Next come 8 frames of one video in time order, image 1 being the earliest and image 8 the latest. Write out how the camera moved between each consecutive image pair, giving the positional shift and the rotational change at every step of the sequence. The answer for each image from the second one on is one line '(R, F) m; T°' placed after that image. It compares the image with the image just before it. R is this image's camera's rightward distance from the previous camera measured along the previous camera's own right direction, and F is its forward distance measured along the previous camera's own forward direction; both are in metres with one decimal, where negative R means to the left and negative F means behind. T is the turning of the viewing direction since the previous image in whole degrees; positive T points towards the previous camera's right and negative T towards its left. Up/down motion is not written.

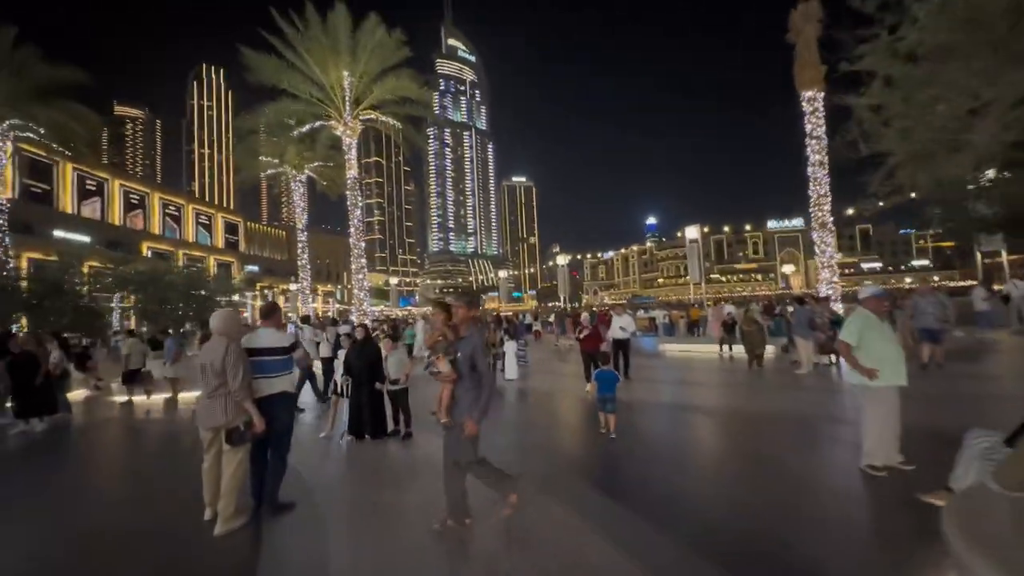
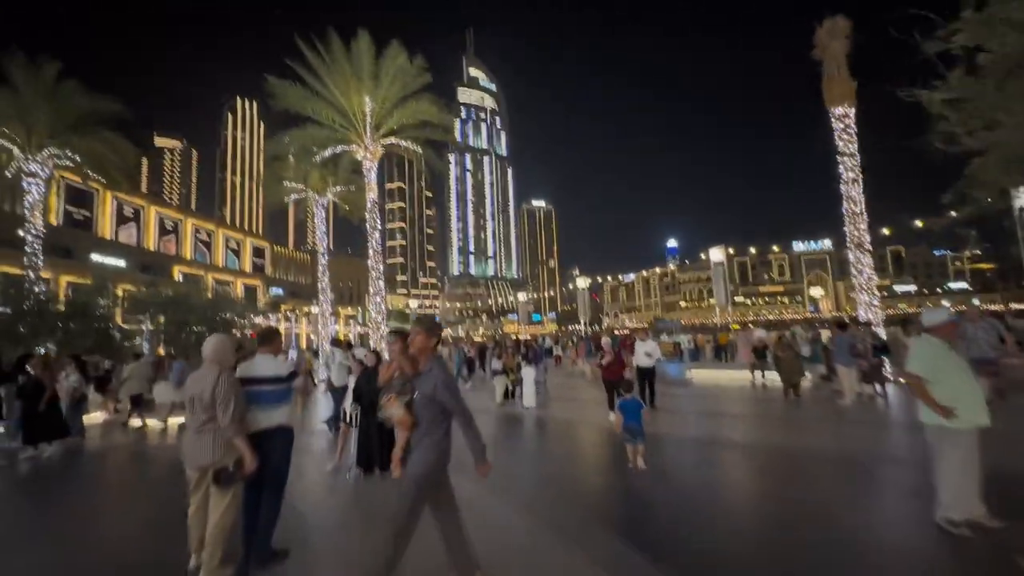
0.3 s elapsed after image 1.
(0.0, +0.3) m; -2°
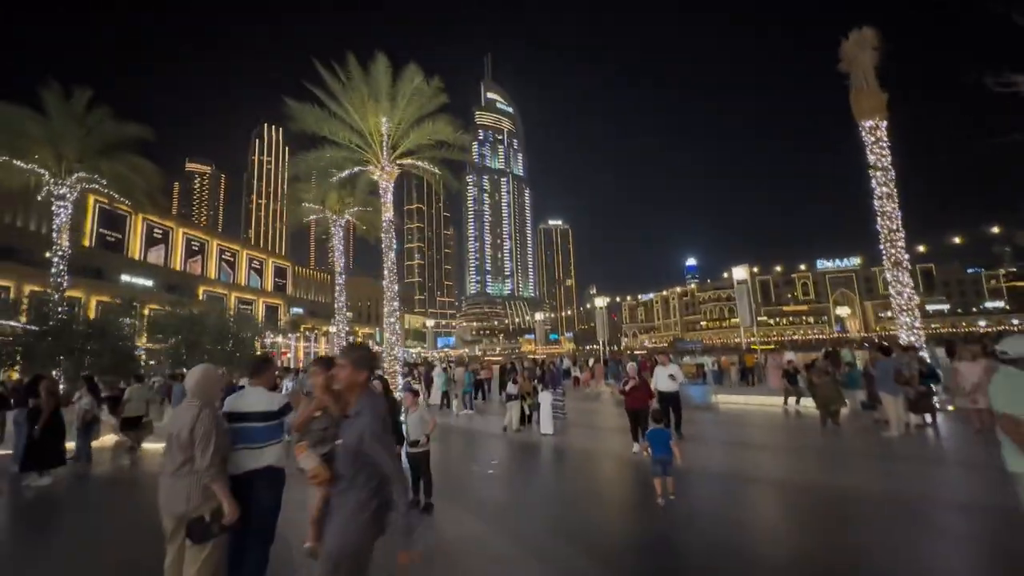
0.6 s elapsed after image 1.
(0.0, +0.4) m; -2°
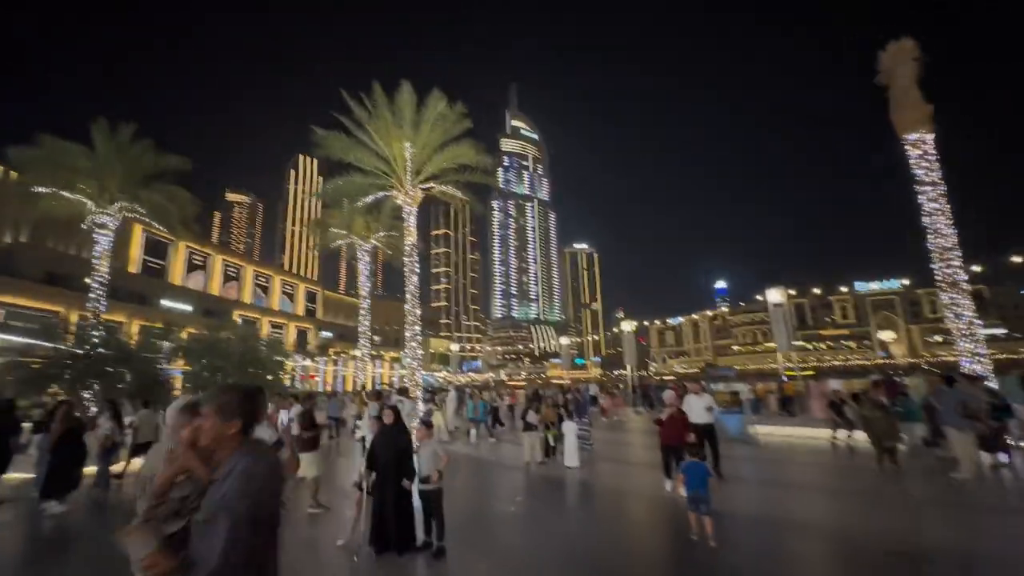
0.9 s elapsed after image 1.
(+0.1, +0.4) m; -3°
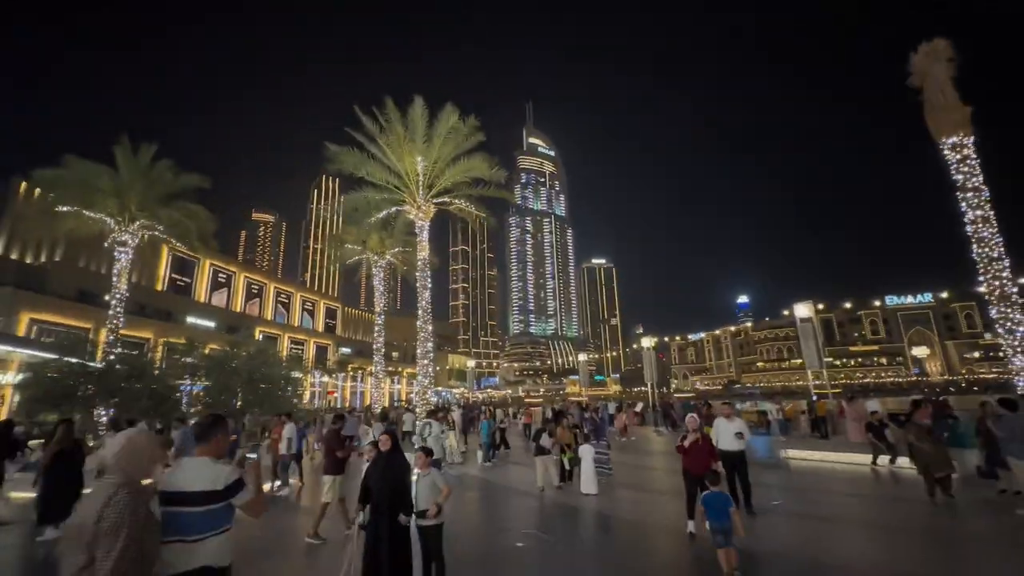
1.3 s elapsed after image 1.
(+0.1, +0.5) m; -2°
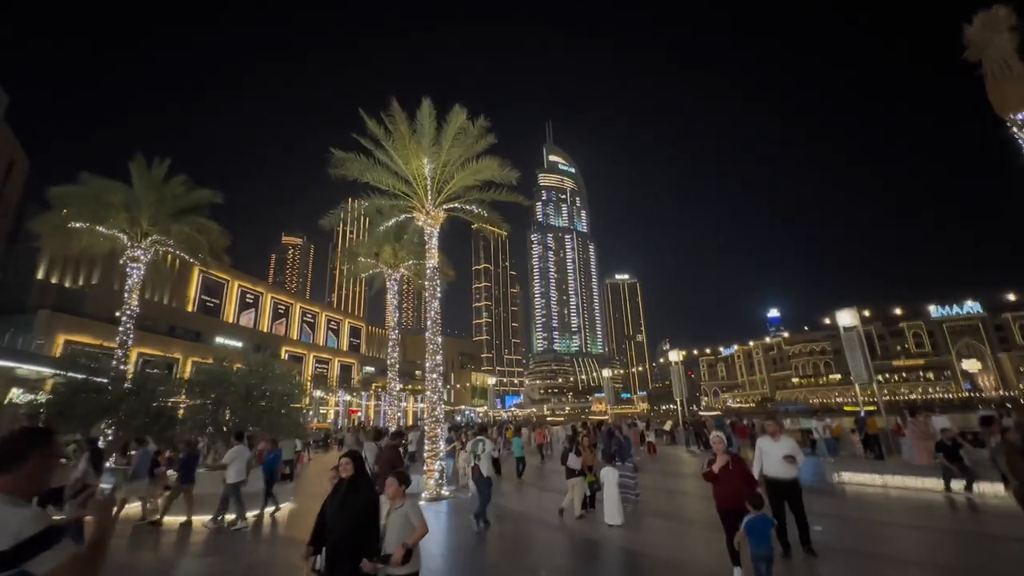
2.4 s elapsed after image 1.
(+0.3, +1.1) m; -3°
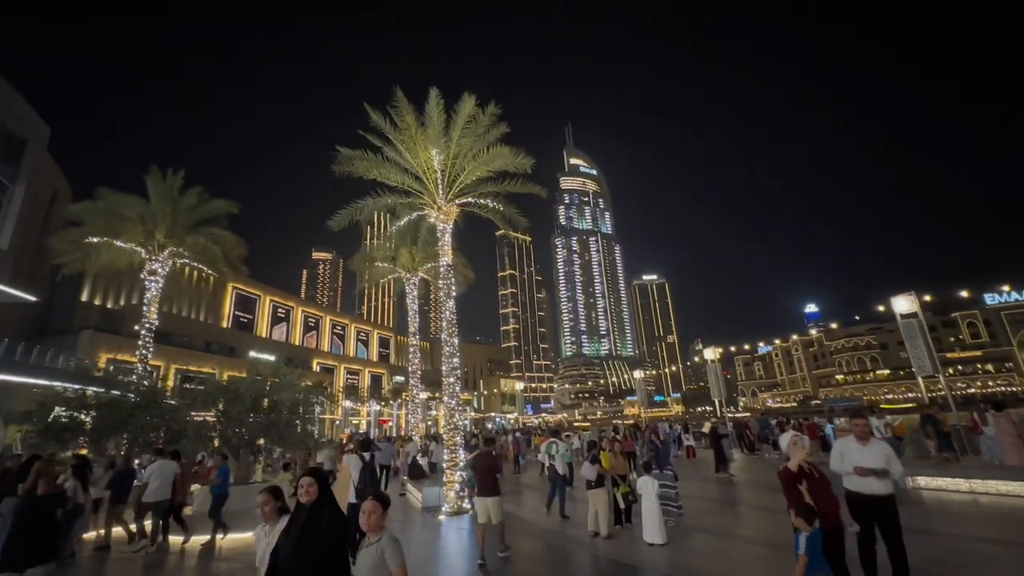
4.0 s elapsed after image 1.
(+0.2, +1.1) m; -3°
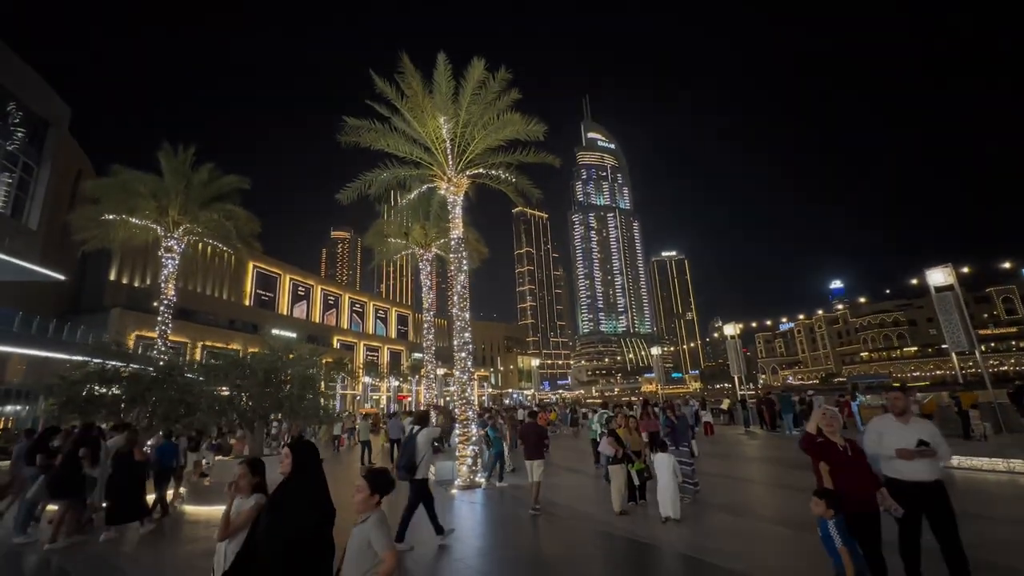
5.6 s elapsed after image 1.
(+0.1, +0.4) m; -2°
